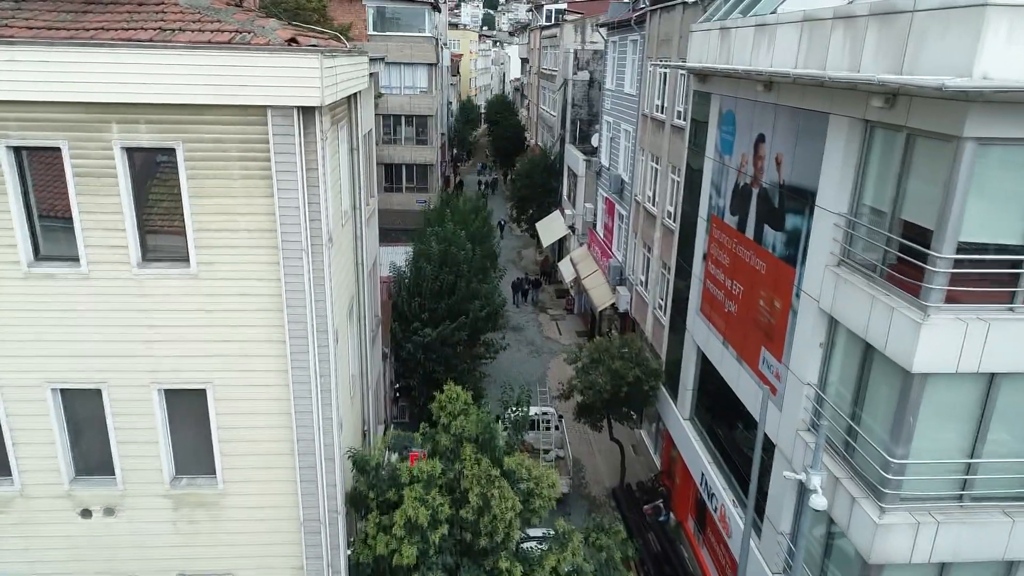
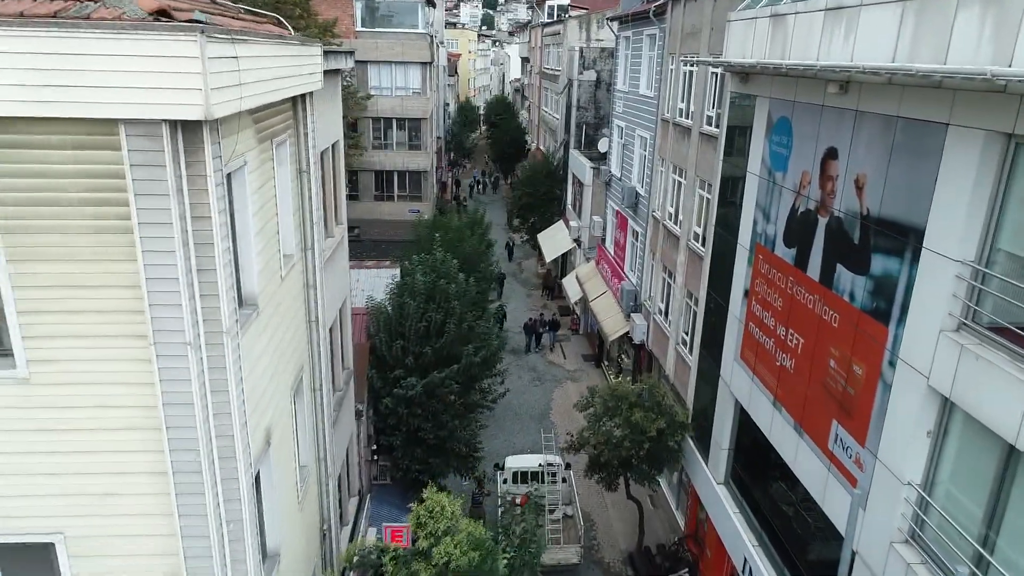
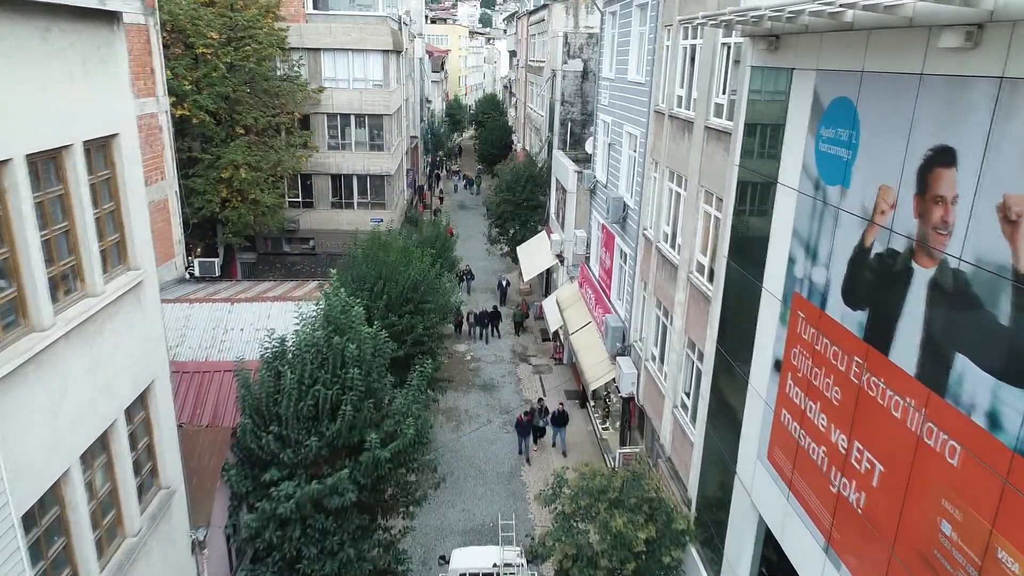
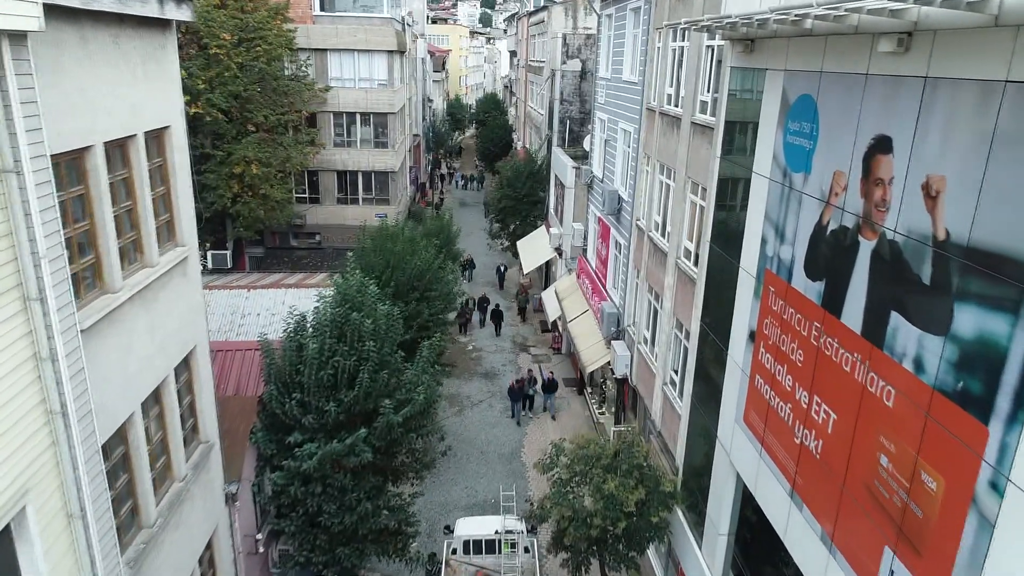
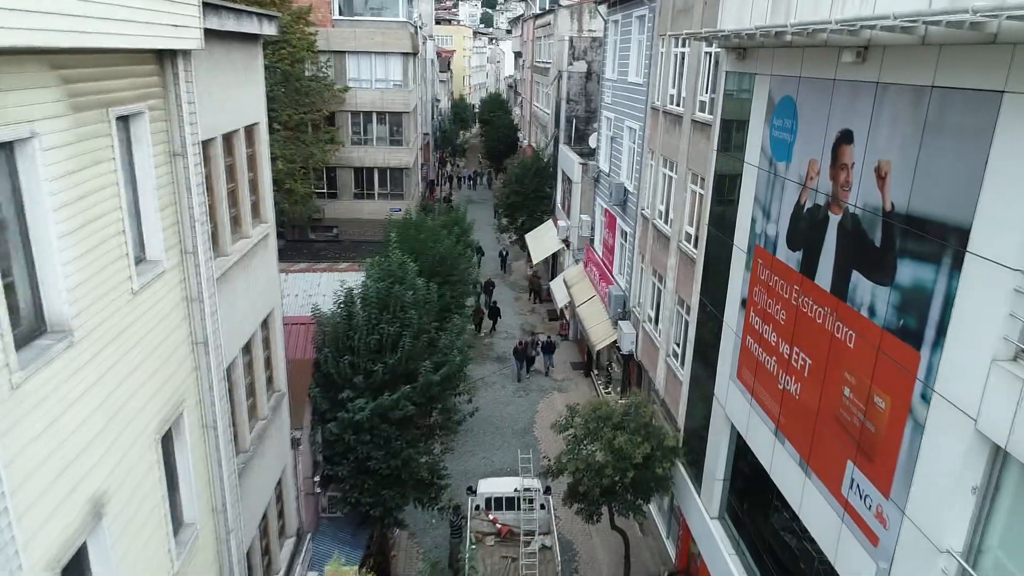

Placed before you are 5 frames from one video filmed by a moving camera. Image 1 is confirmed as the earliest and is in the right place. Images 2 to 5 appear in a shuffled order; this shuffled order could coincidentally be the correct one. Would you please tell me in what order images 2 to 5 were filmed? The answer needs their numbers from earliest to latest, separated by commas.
2, 5, 4, 3
